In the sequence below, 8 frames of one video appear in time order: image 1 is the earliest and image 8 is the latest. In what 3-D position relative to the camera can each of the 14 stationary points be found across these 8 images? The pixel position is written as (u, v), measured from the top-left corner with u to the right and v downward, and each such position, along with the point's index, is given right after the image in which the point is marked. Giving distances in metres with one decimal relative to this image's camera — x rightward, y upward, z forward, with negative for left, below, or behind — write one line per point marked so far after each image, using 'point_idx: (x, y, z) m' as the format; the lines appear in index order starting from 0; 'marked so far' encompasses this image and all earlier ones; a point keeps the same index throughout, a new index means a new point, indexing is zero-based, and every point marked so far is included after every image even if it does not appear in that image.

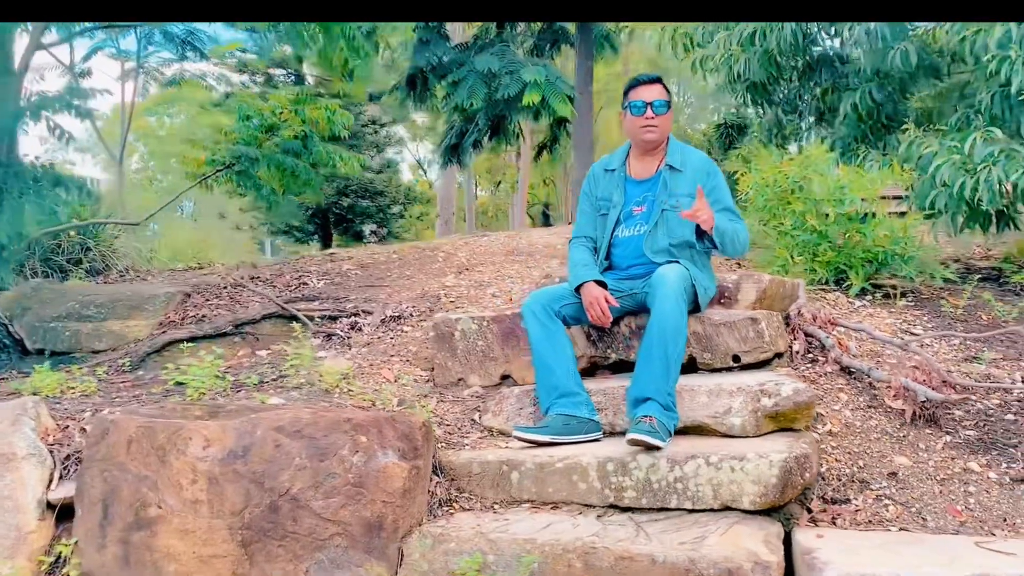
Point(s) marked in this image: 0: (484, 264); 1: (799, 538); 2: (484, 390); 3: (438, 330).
0: (-0.1, +0.1, +4.8) m
1: (+0.6, -0.6, +2.3) m
2: (-0.1, -0.3, +3.3) m
3: (-0.2, -0.1, +3.4) m
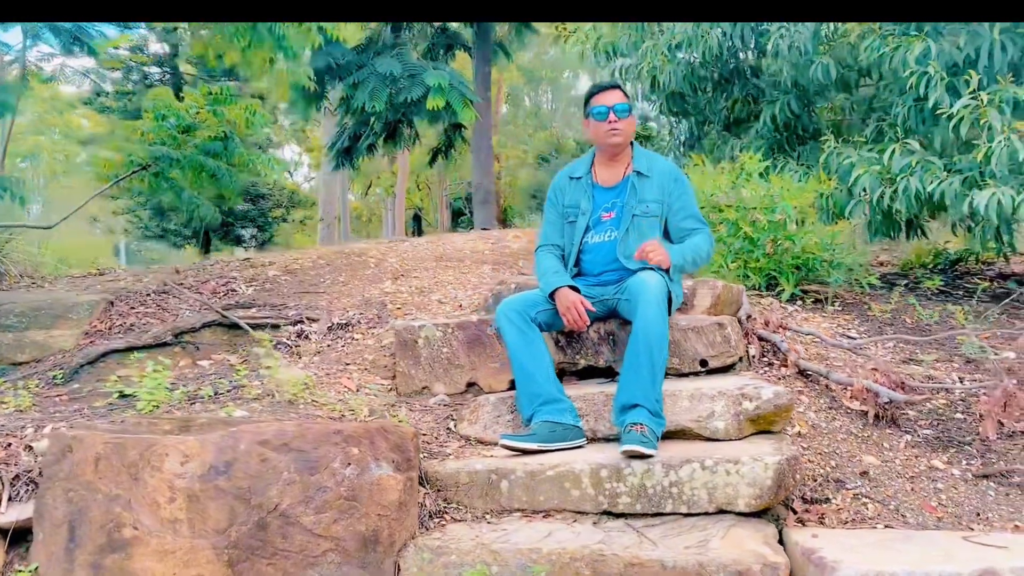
0: (-0.4, +0.1, +4.8) m
1: (+0.7, -0.6, +2.4) m
2: (-0.2, -0.3, +3.2) m
3: (-0.4, -0.2, +3.3) m
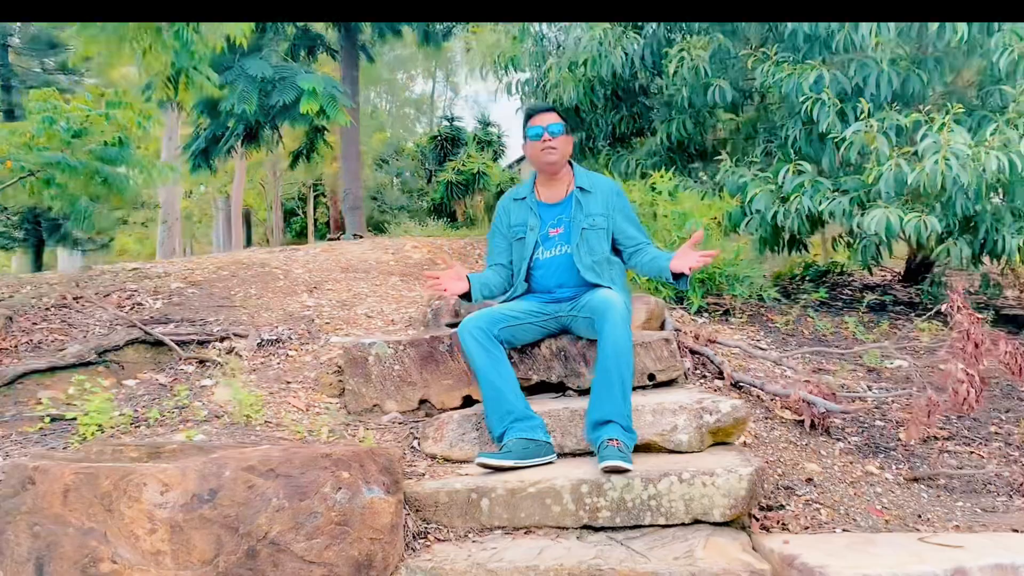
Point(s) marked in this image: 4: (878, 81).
0: (-0.8, 0.0, +4.7) m
1: (+0.6, -0.6, +2.5) m
2: (-0.3, -0.4, +3.2) m
3: (-0.5, -0.2, +3.3) m
4: (+1.6, +0.9, +4.6) m
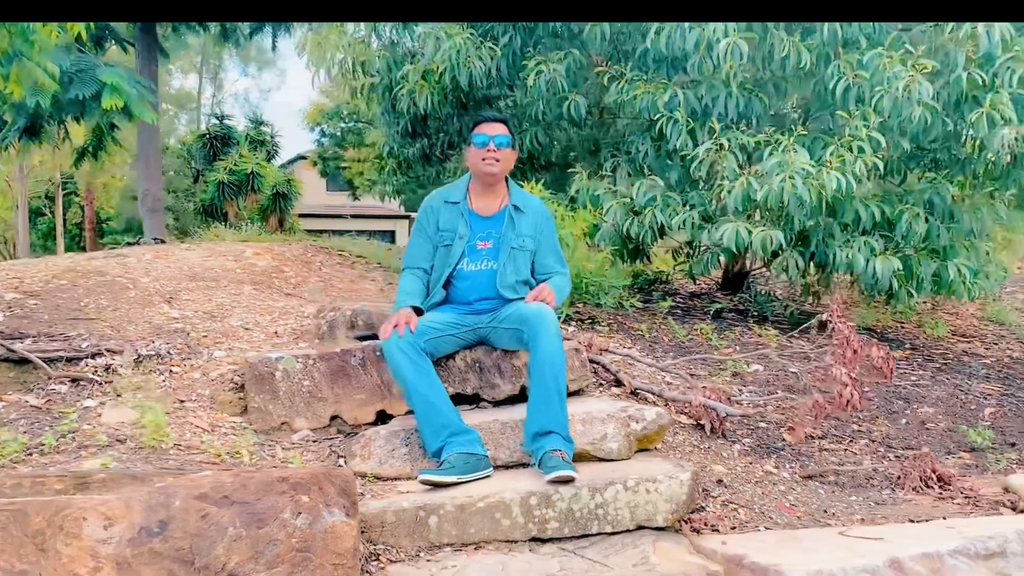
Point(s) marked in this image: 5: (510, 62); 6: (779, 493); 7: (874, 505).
0: (-1.4, 0.0, +4.5) m
1: (+0.5, -0.7, +2.7) m
2: (-0.6, -0.4, +3.1) m
3: (-0.8, -0.2, +3.1) m
4: (+1.0, +0.9, +4.9) m
5: (0.0, +1.2, +5.3) m
6: (+0.8, -0.6, +3.1) m
7: (+1.1, -0.6, +3.1) m
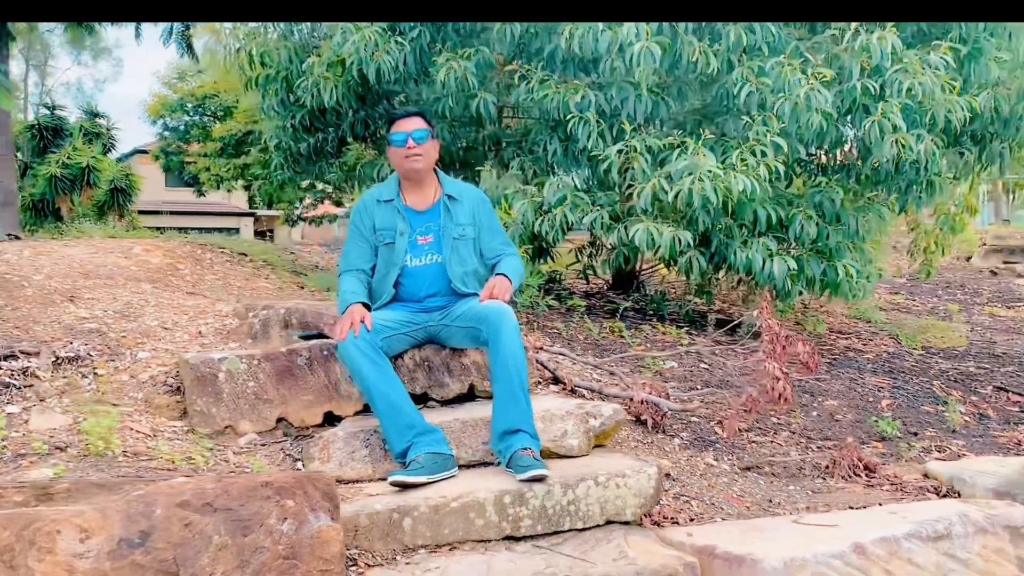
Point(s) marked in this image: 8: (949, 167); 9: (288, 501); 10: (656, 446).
0: (-1.7, 0.0, +4.2) m
1: (+0.4, -0.7, +2.7) m
2: (-0.7, -0.4, +3.0) m
3: (-0.9, -0.2, +3.0) m
4: (+0.6, +0.9, +5.0) m
5: (-0.5, +1.2, +5.2) m
6: (+0.7, -0.6, +3.2) m
7: (+0.9, -0.6, +3.2) m
8: (+2.3, +0.6, +5.5) m
9: (-0.5, -0.5, +2.2) m
10: (+0.5, -0.5, +3.4) m
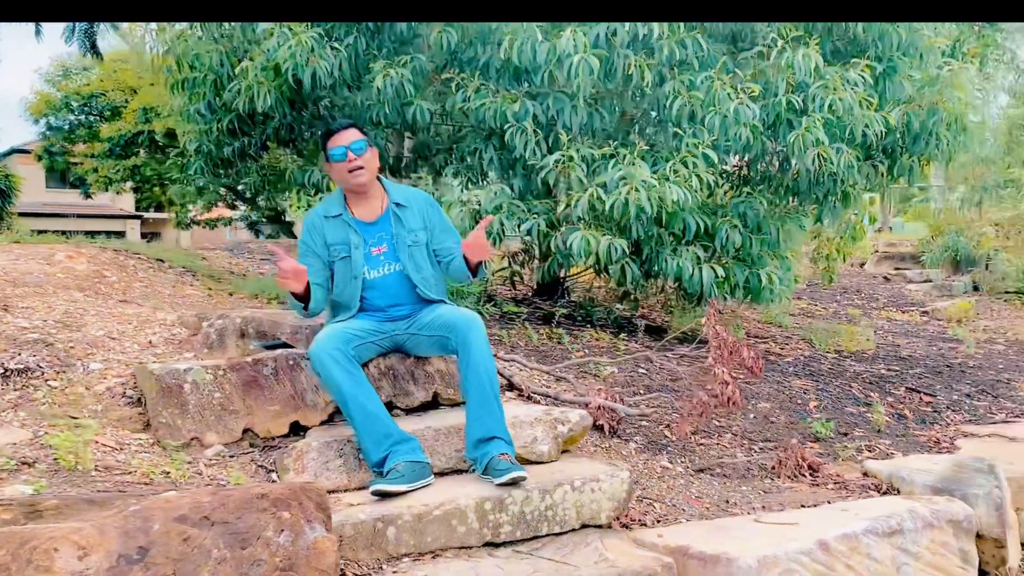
0: (-1.9, 0.0, +4.1) m
1: (+0.4, -0.7, +2.8) m
2: (-0.8, -0.5, +3.0) m
3: (-1.0, -0.3, +2.9) m
4: (+0.3, +0.8, +5.1) m
5: (-0.8, +1.1, +5.2) m
6: (+0.5, -0.6, +3.3) m
7: (+0.8, -0.7, +3.4) m
8: (+1.9, +0.6, +5.7) m
9: (-0.5, -0.5, +2.2) m
10: (+0.3, -0.5, +3.4) m
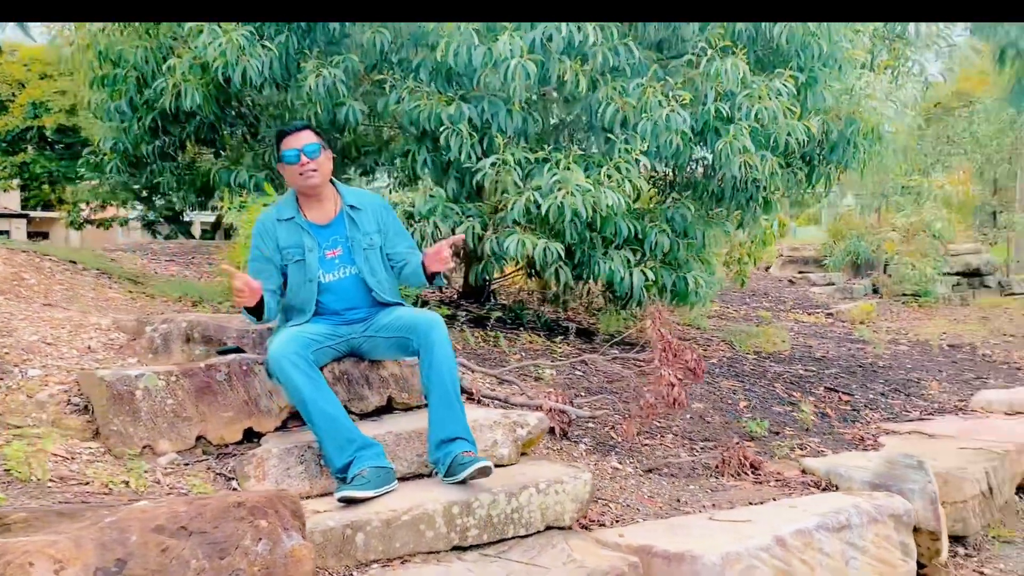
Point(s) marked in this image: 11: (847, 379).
0: (-2.1, -0.1, +3.9) m
1: (+0.3, -0.7, +2.8) m
2: (-0.9, -0.5, +2.9) m
3: (-1.1, -0.3, +2.8) m
4: (0.0, +0.8, +5.1) m
5: (-1.1, +1.1, +5.1) m
6: (+0.4, -0.6, +3.4) m
7: (+0.7, -0.7, +3.4) m
8: (+1.6, +0.6, +5.9) m
9: (-0.5, -0.5, +2.2) m
10: (+0.2, -0.6, +3.5) m
11: (+2.0, -0.5, +6.1) m
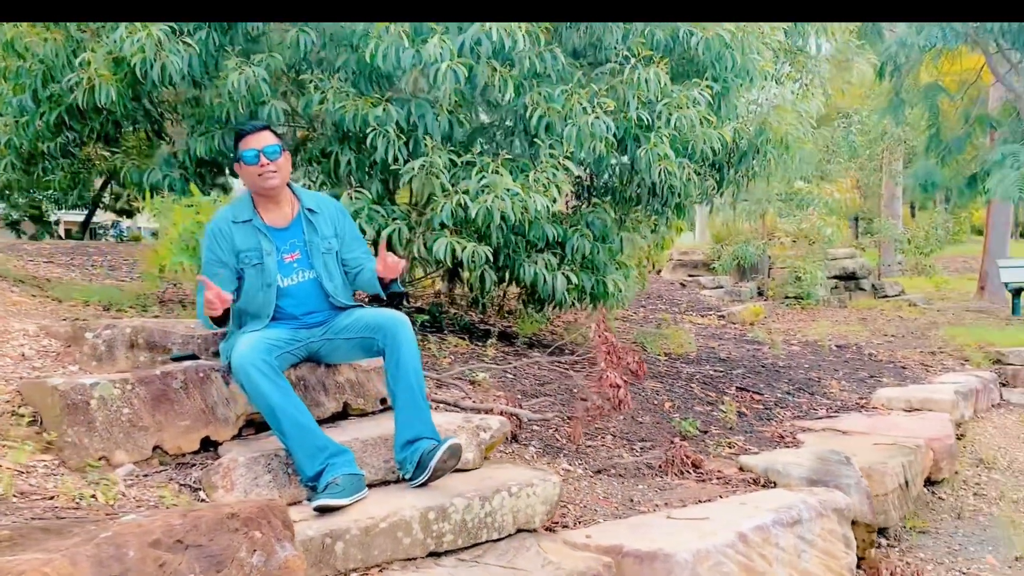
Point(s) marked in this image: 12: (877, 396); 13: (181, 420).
0: (-2.3, -0.1, +3.6) m
1: (+0.2, -0.7, +2.9) m
2: (-1.0, -0.5, +2.8) m
3: (-1.2, -0.3, +2.7) m
4: (-0.4, +0.8, +5.1) m
5: (-1.5, +1.1, +5.0) m
6: (+0.2, -0.7, +3.4) m
7: (+0.5, -0.7, +3.5) m
8: (+1.1, +0.6, +6.1) m
9: (-0.5, -0.5, +2.1) m
10: (0.0, -0.6, +3.5) m
11: (+1.5, -0.6, +6.4) m
12: (+2.1, -0.6, +6.1) m
13: (-0.9, -0.4, +2.9) m
